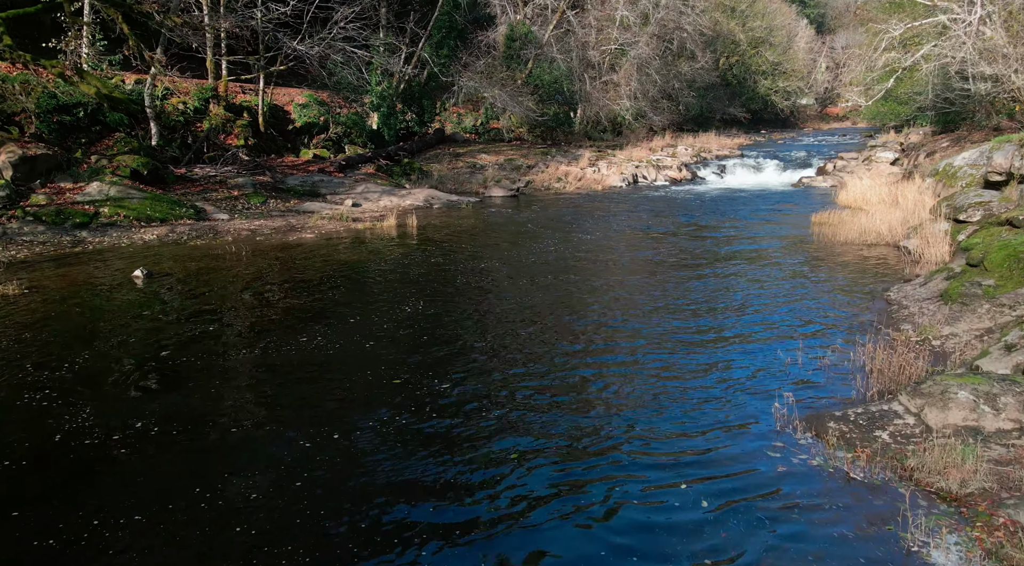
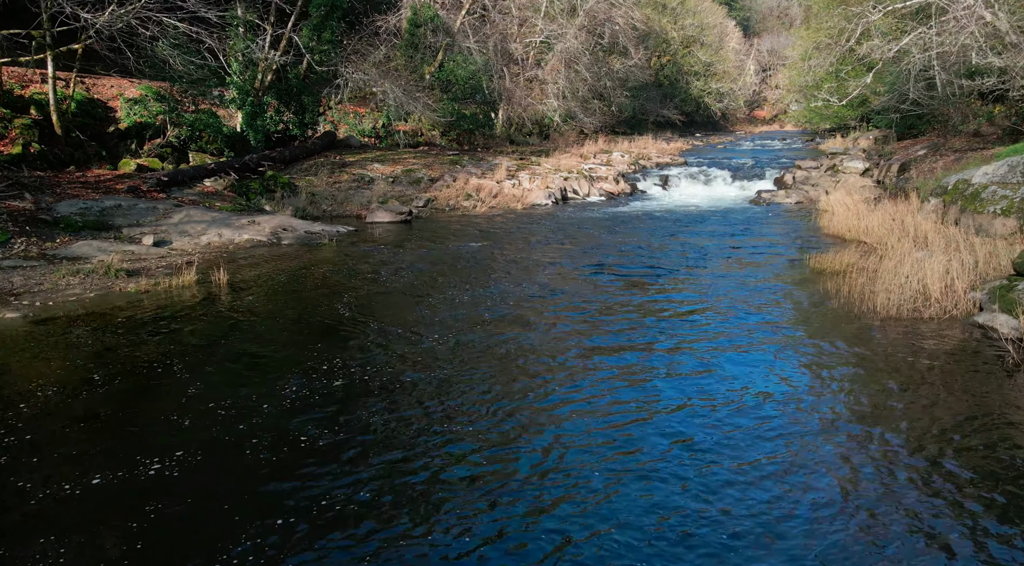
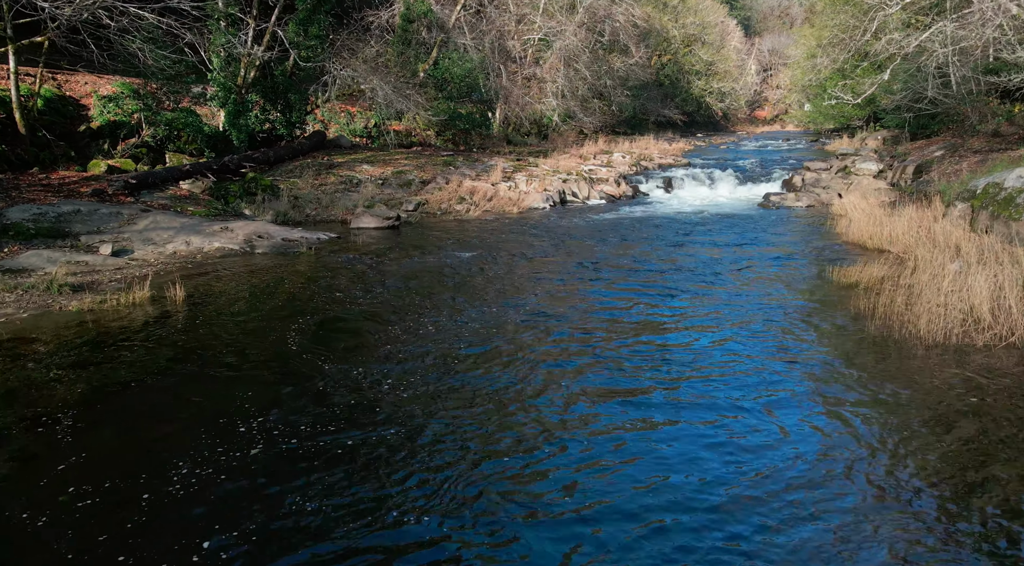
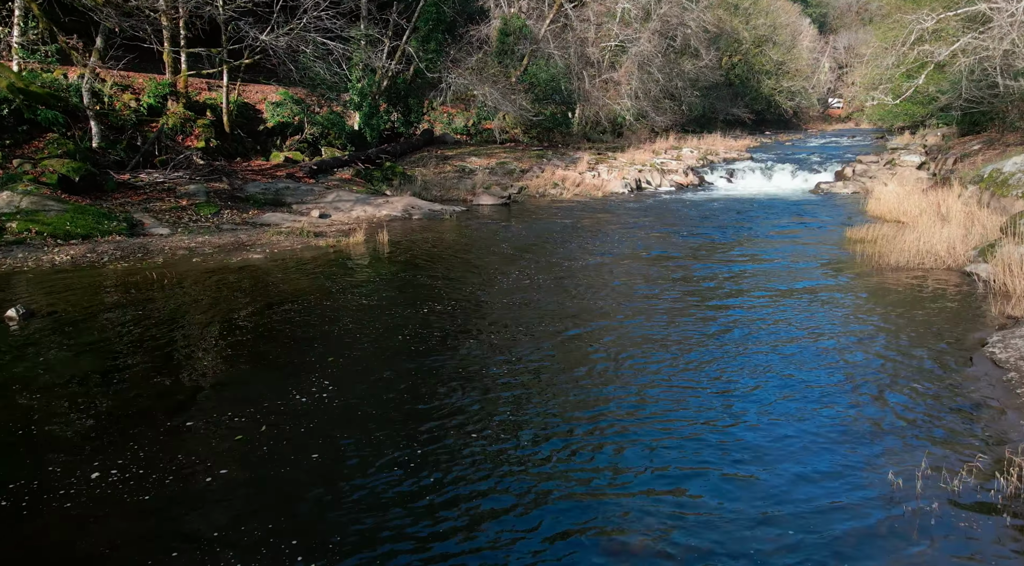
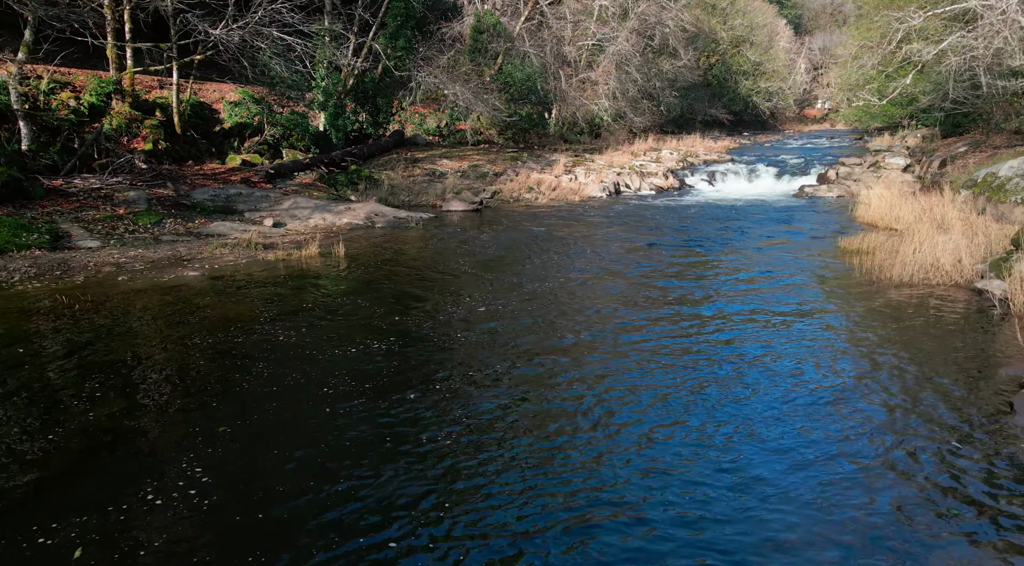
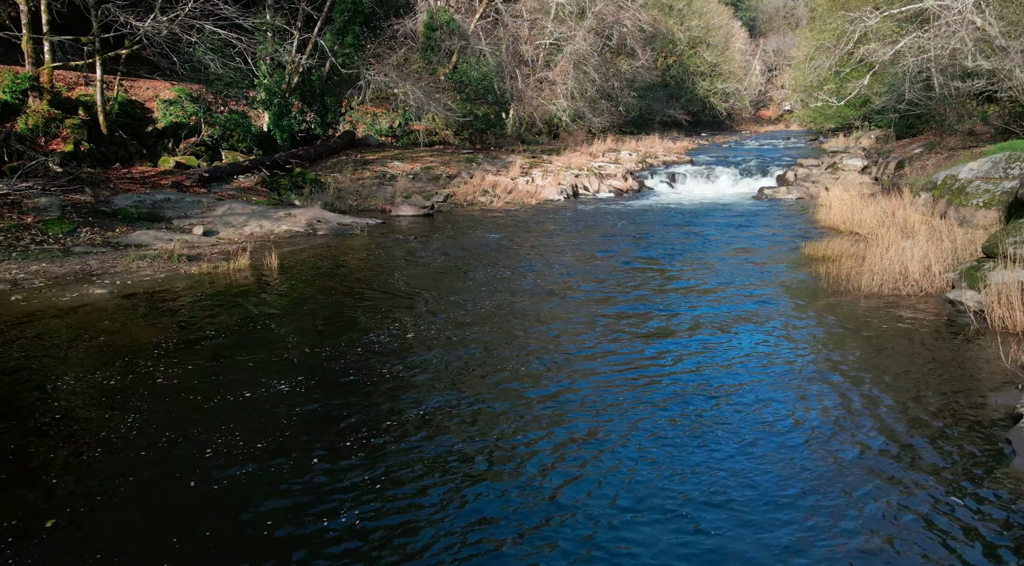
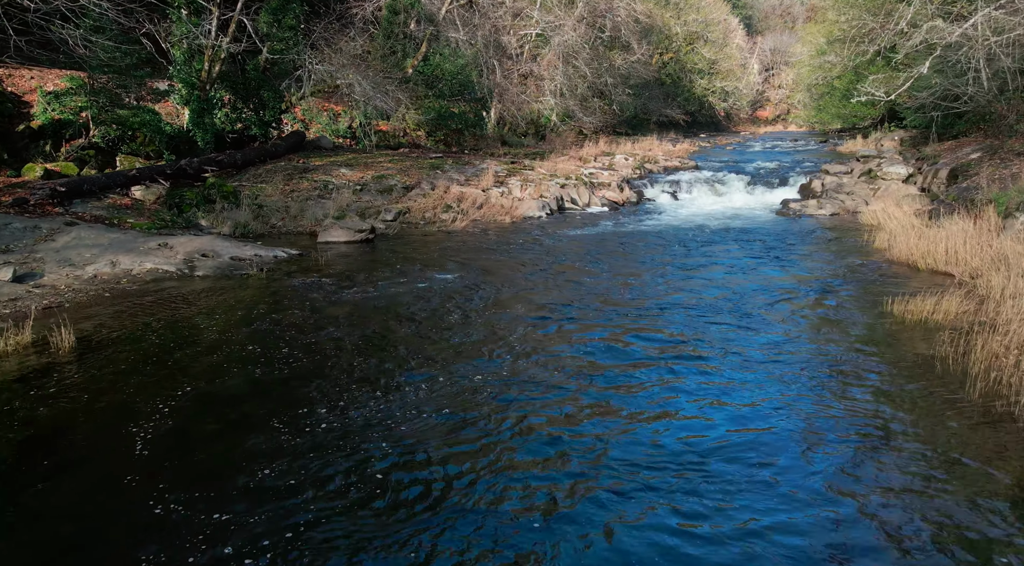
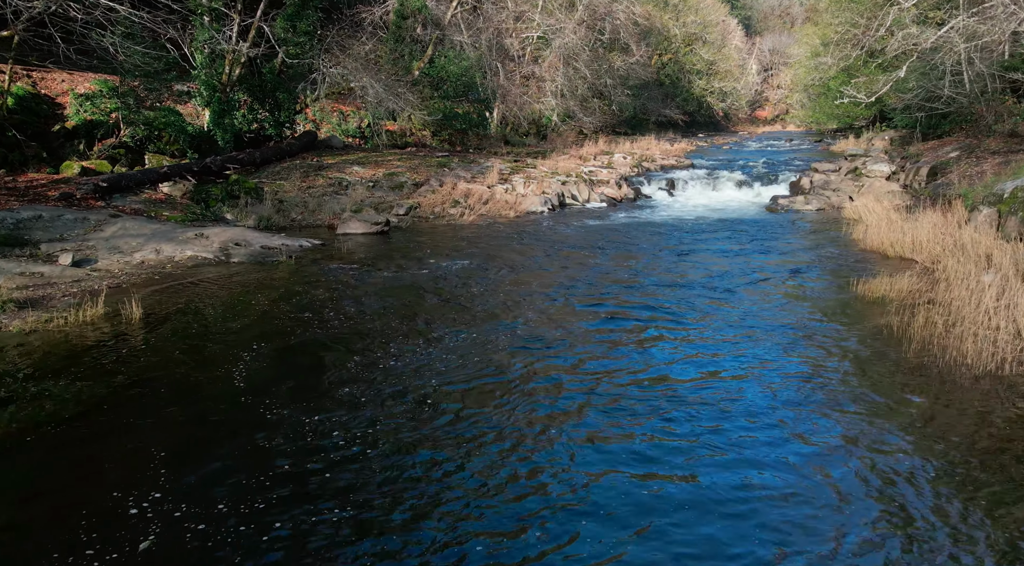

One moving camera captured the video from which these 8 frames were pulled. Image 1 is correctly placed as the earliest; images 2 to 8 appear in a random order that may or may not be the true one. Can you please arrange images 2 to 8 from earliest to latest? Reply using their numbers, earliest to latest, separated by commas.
4, 5, 6, 2, 3, 8, 7
